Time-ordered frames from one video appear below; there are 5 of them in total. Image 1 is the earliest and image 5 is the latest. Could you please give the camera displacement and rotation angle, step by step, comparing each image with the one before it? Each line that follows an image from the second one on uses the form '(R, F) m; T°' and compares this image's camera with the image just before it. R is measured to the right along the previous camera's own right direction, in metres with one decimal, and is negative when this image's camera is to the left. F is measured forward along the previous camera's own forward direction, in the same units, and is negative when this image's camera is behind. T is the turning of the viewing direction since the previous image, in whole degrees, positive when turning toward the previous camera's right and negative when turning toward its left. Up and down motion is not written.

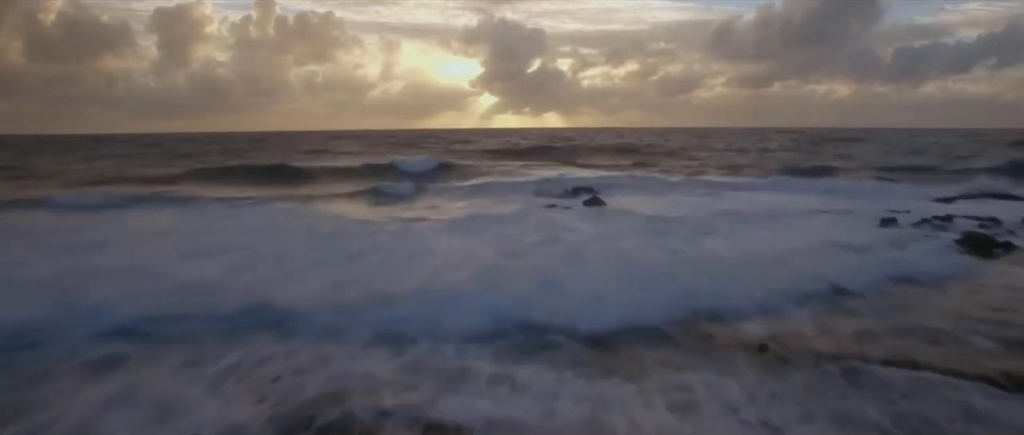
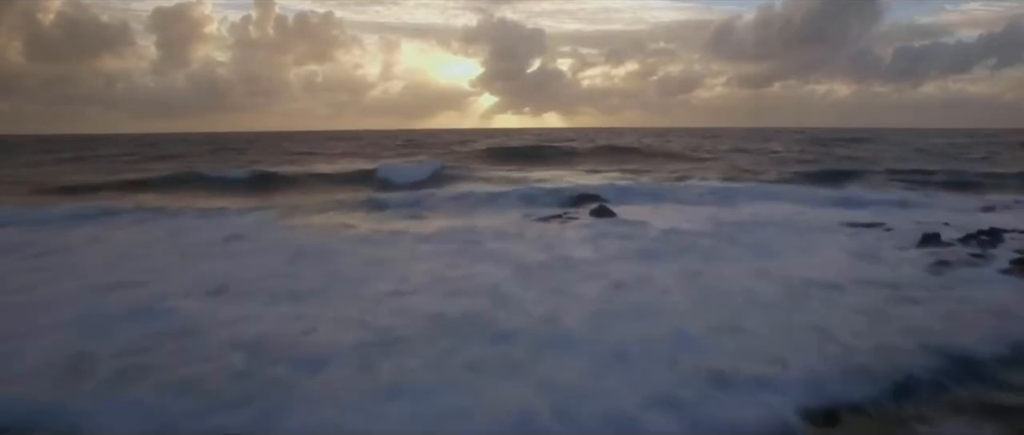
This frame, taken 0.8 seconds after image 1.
(0.0, +1.0) m; 0°
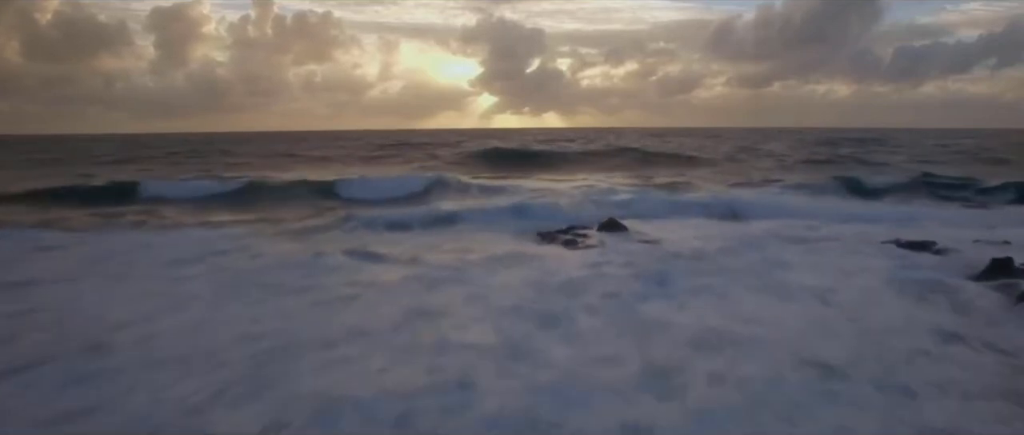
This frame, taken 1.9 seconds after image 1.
(0.0, +1.3) m; 0°
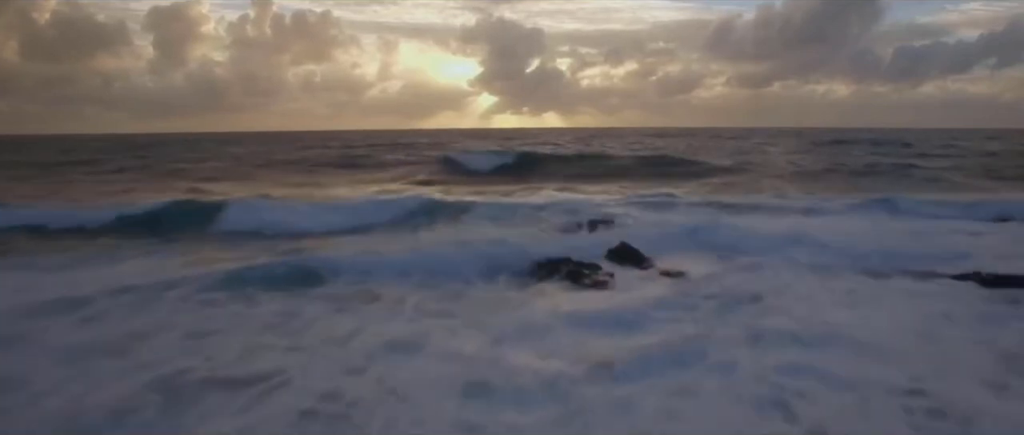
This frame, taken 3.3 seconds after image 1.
(+0.1, +1.9) m; 0°
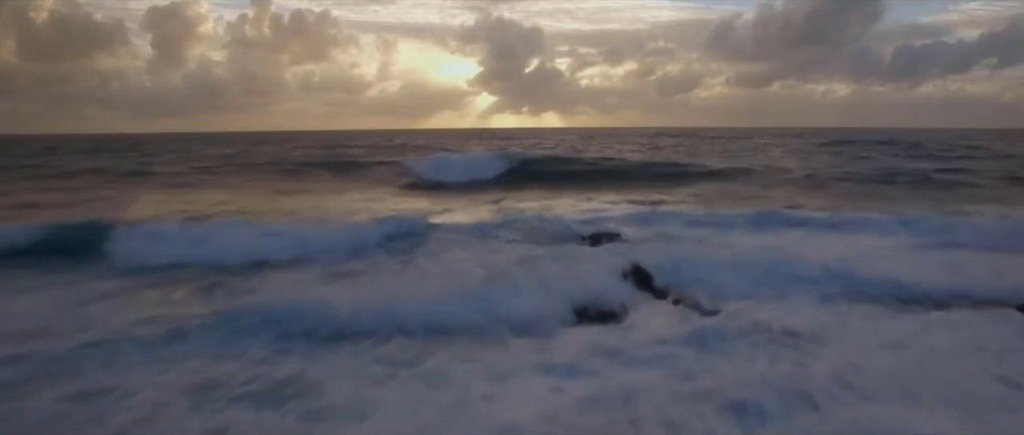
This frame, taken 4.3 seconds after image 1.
(+0.1, +1.6) m; 0°
